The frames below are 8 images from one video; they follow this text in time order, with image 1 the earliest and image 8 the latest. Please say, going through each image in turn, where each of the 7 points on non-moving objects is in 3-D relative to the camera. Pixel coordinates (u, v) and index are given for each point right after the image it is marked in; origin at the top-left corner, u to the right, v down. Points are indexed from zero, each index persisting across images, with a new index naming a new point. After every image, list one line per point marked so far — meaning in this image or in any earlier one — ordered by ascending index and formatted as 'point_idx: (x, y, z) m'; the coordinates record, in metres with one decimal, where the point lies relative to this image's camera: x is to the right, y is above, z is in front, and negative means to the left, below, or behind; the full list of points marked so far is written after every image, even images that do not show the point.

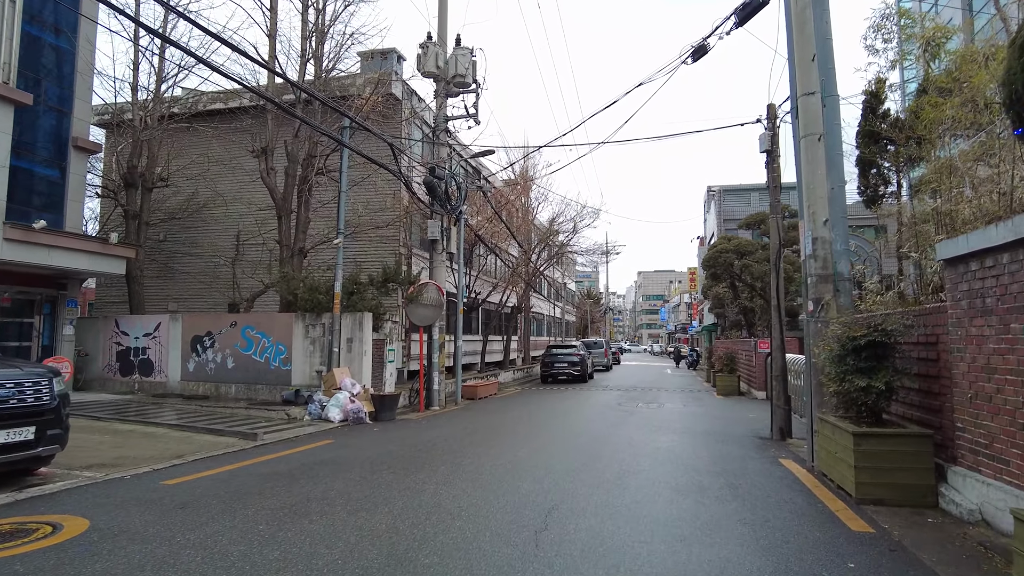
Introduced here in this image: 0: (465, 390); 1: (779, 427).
0: (-1.4, -3.1, +19.3) m
1: (+4.4, -2.3, +10.6) m
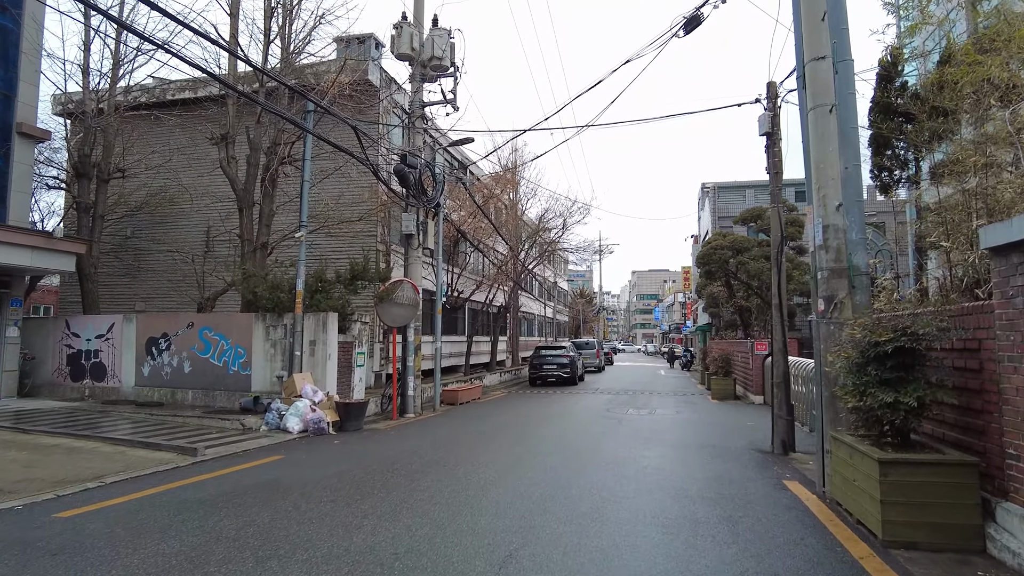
0: (-1.9, -3.0, +18.2) m
1: (+4.0, -2.2, +9.6) m
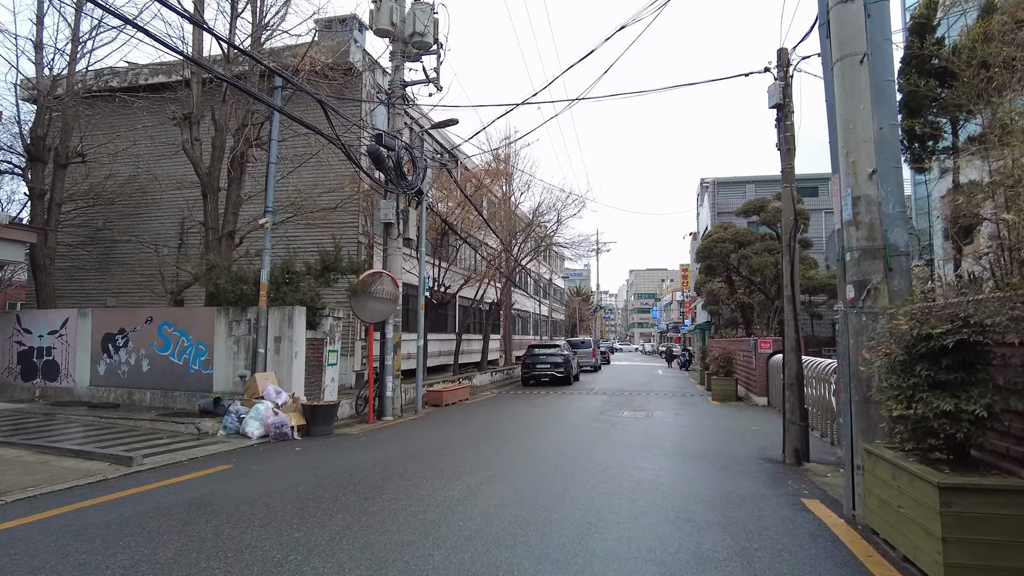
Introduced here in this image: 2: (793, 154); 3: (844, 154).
0: (-2.2, -2.9, +17.1) m
1: (+3.7, -2.1, +8.5) m
2: (+3.9, +1.9, +9.0) m
3: (+2.9, +1.2, +5.6) m
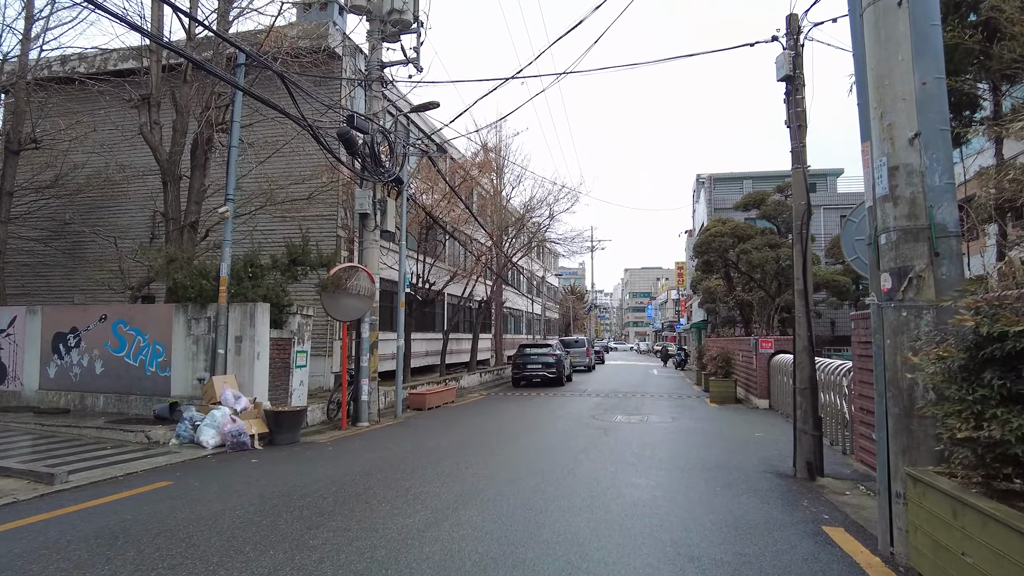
0: (-2.5, -2.8, +16.1) m
1: (+3.4, -2.0, +7.6) m
2: (+3.6, +2.0, +8.1) m
3: (+2.6, +1.2, +4.6) m
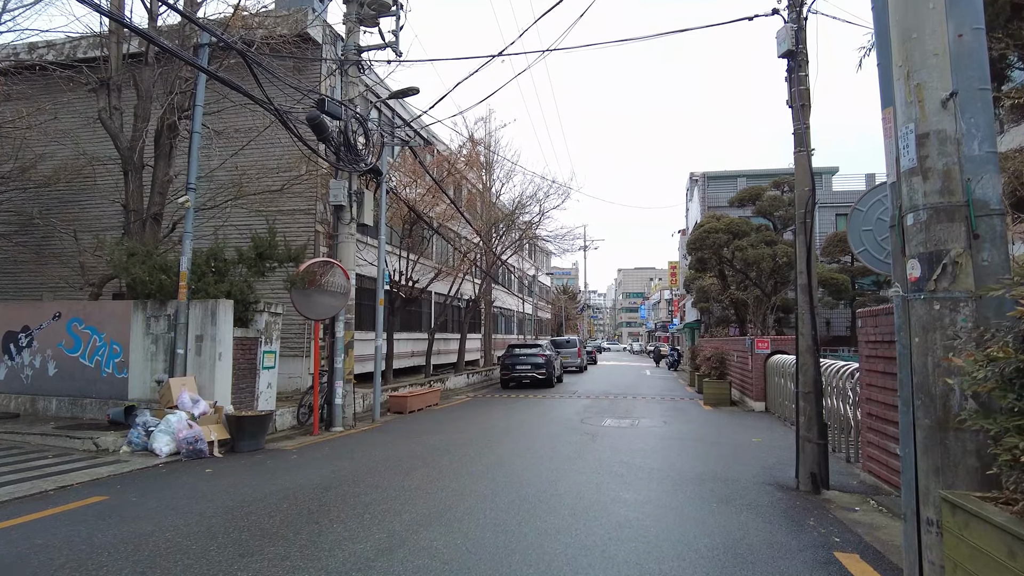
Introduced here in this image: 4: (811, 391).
0: (-2.8, -2.7, +15.4) m
1: (+3.2, -2.0, +6.9) m
2: (+3.4, +2.0, +7.4) m
3: (+2.4, +1.3, +3.9) m
4: (+3.2, -1.1, +7.0) m
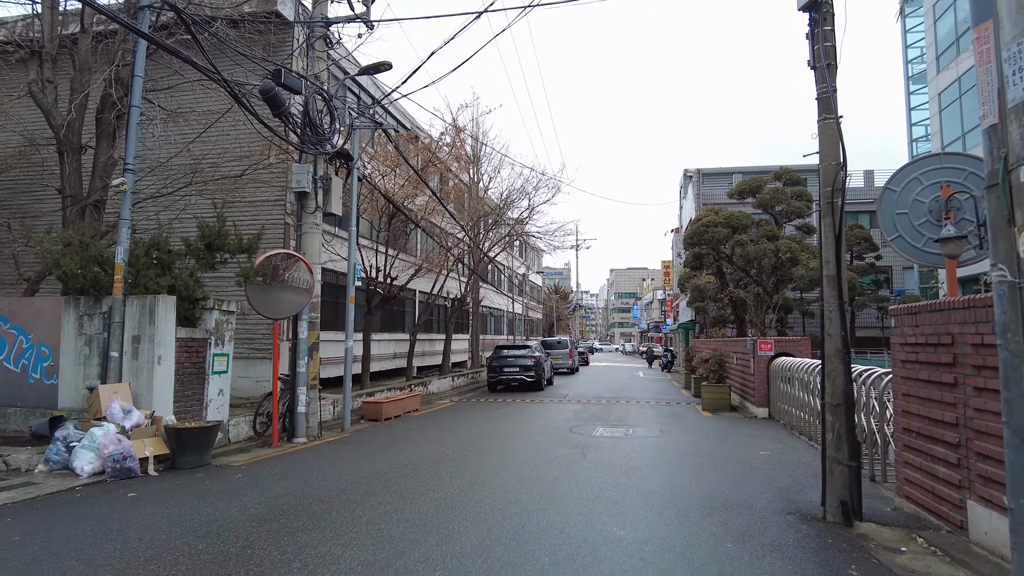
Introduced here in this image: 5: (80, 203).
0: (-3.2, -2.6, +14.2) m
1: (+2.9, -1.9, +5.7) m
2: (+3.1, +2.1, +6.3) m
3: (+2.2, +1.4, +2.8) m
4: (+3.0, -1.0, +5.9) m
5: (-7.1, +1.4, +10.7) m
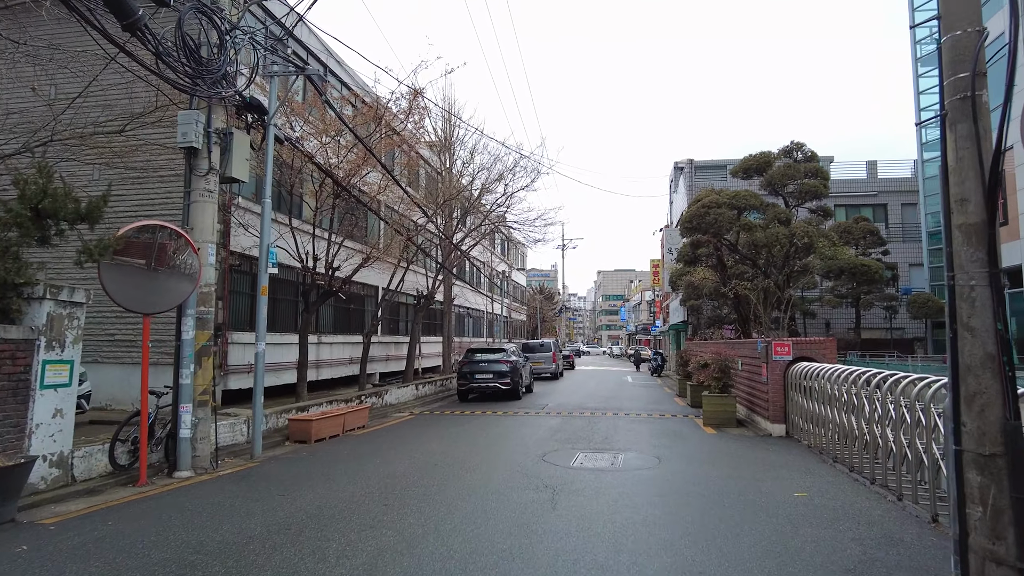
0: (-3.9, -2.5, +11.4) m
1: (+2.4, -1.7, +3.1) m
2: (+2.6, +2.3, +3.7) m
3: (+1.7, +1.6, +0.2) m
4: (+2.4, -0.8, +3.3) m
5: (-7.8, +1.6, +7.9) m
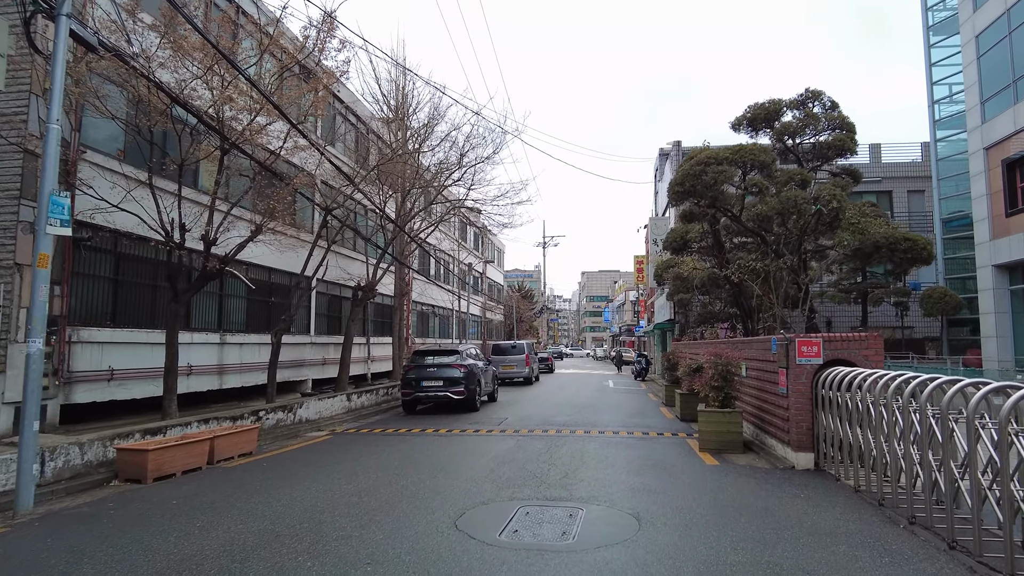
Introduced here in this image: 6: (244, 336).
0: (-4.9, -2.1, +7.9) m
1: (+1.6, -1.3, -0.2) m
2: (+1.8, +2.7, +0.4) m
3: (+1.0, +2.0, -3.1) m
4: (+1.6, -0.5, -0.1) m
5: (-8.7, +1.9, +4.4) m
6: (-5.8, -0.9, +14.7) m
